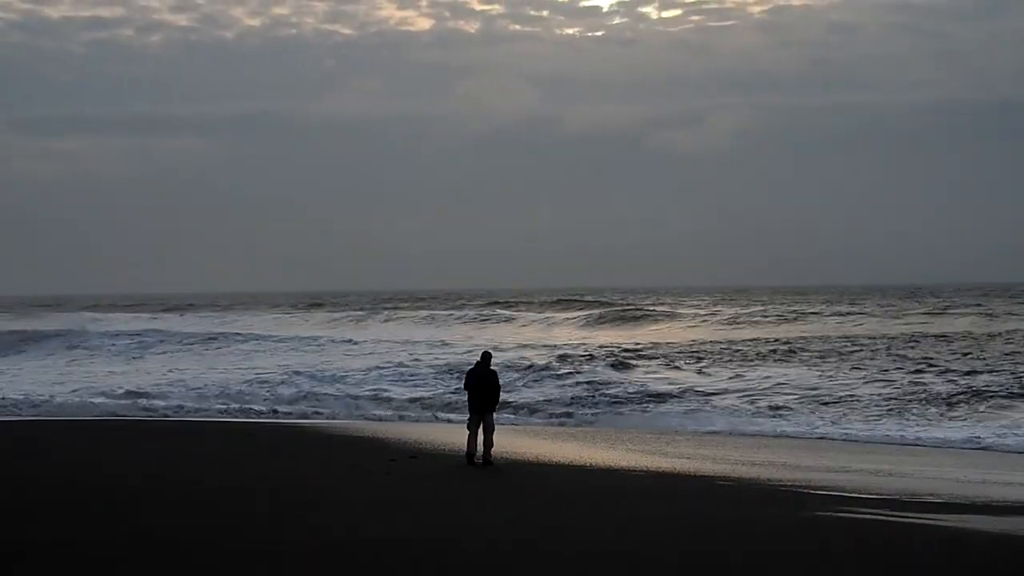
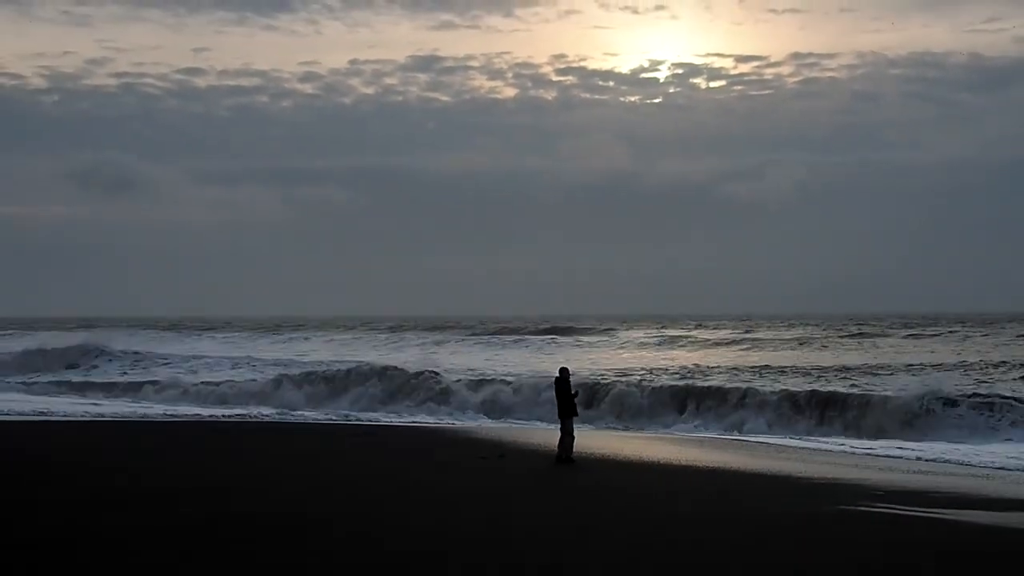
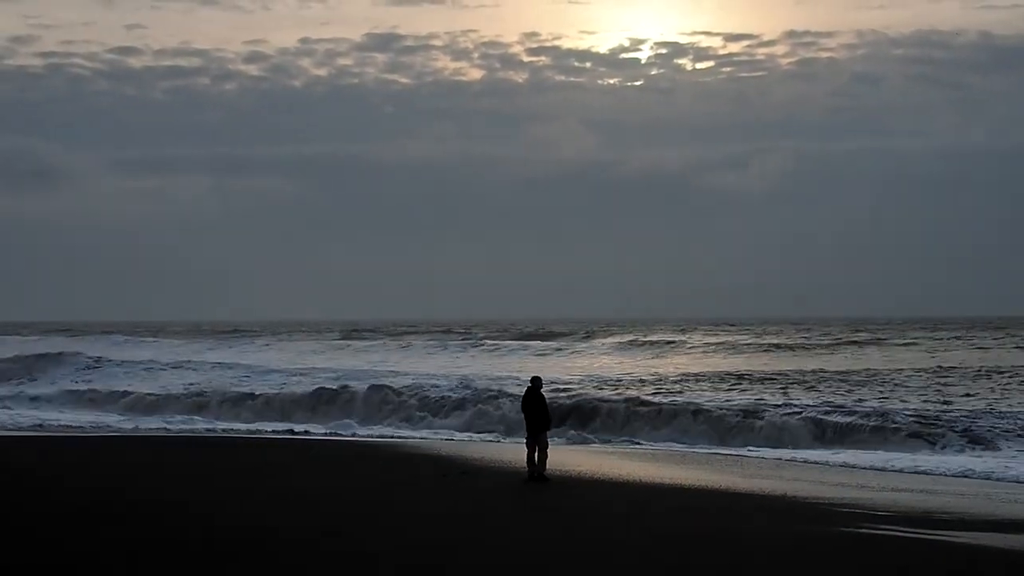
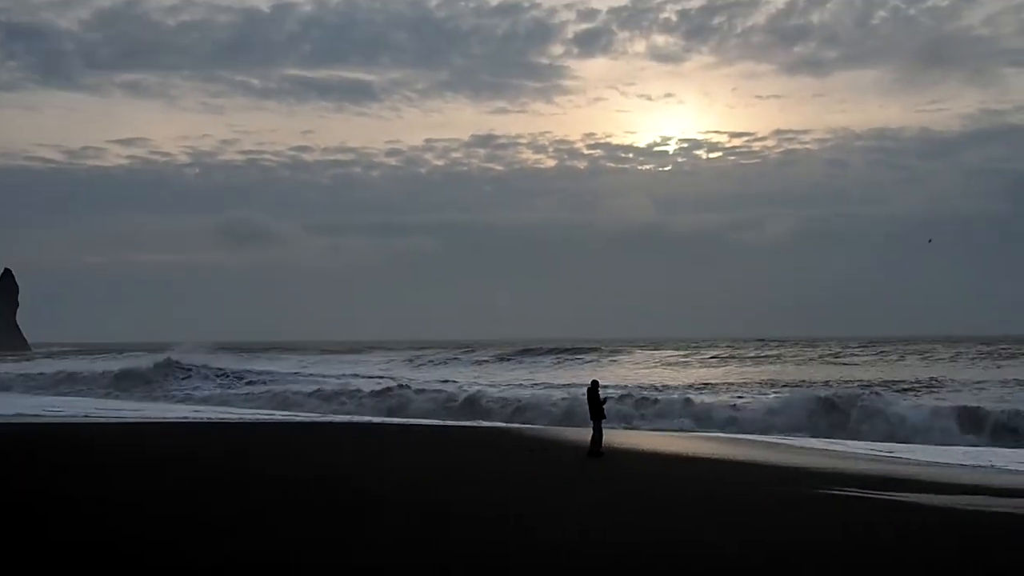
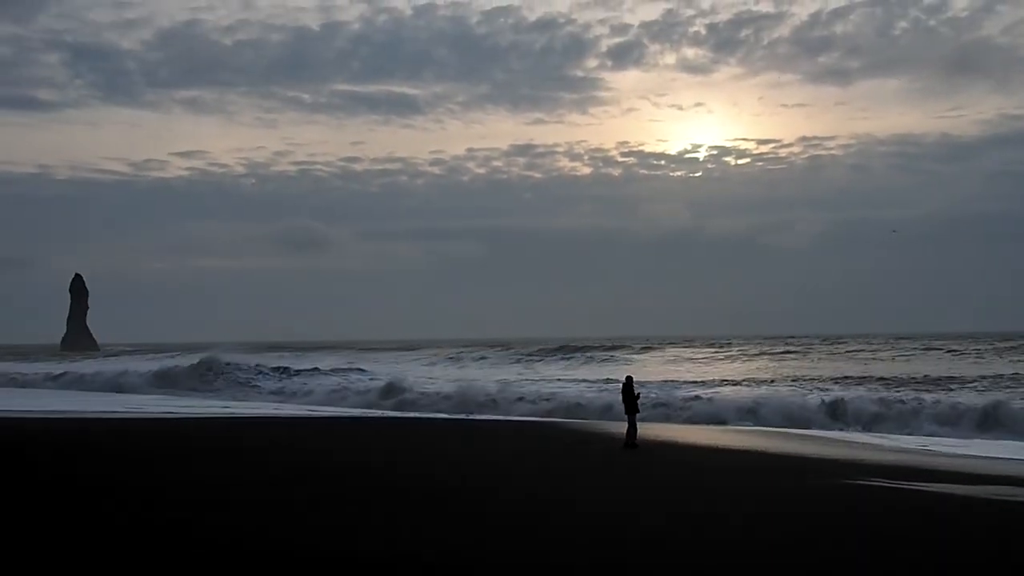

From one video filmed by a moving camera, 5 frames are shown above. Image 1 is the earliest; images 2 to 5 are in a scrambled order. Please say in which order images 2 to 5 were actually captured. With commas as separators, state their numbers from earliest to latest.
3, 2, 4, 5
